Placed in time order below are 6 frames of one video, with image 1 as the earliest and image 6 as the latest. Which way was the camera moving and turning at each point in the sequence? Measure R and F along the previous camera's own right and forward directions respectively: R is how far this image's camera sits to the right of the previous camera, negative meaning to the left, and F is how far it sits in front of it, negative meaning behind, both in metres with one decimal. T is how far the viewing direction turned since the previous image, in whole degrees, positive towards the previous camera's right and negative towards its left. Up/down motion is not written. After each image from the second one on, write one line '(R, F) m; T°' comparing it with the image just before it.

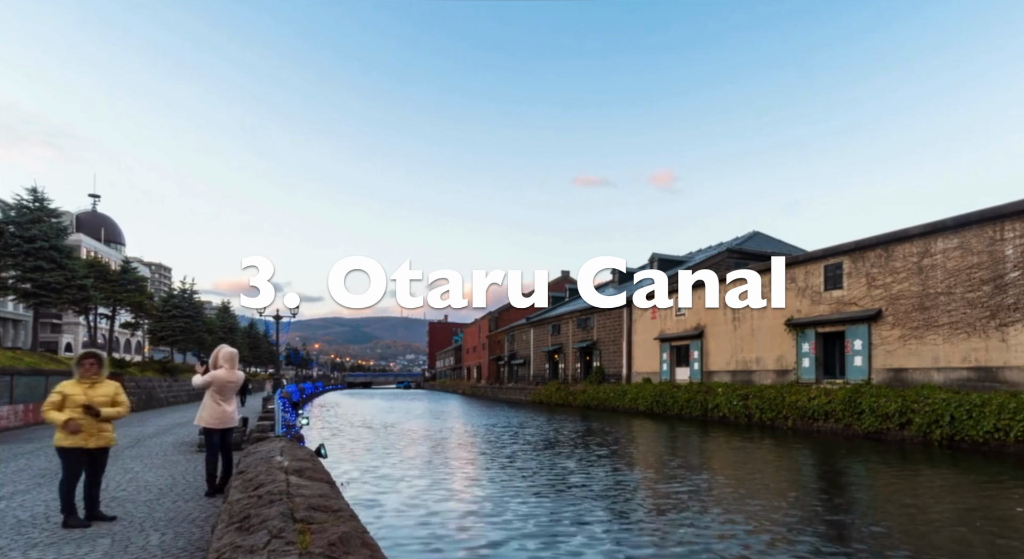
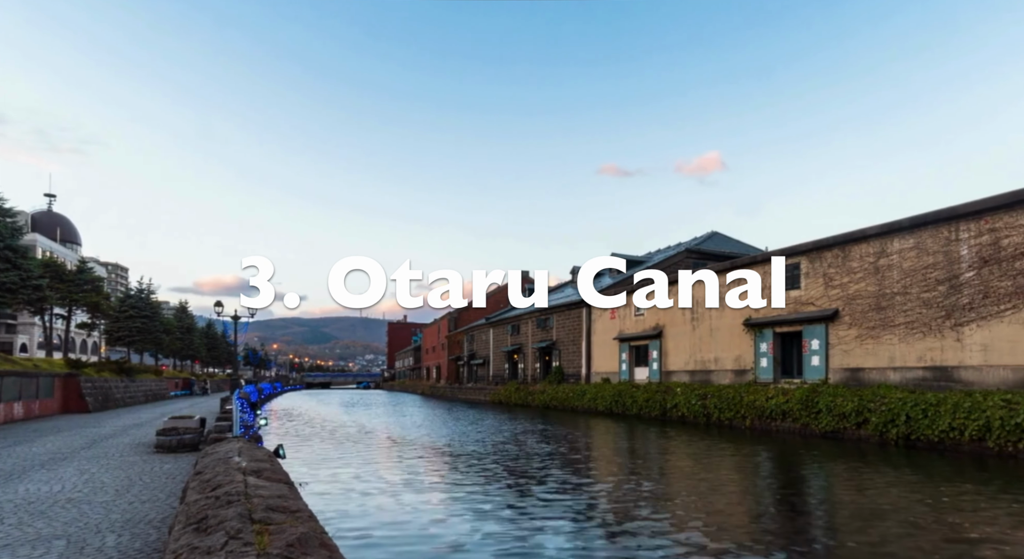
(+0.5, 0.0) m; +1°
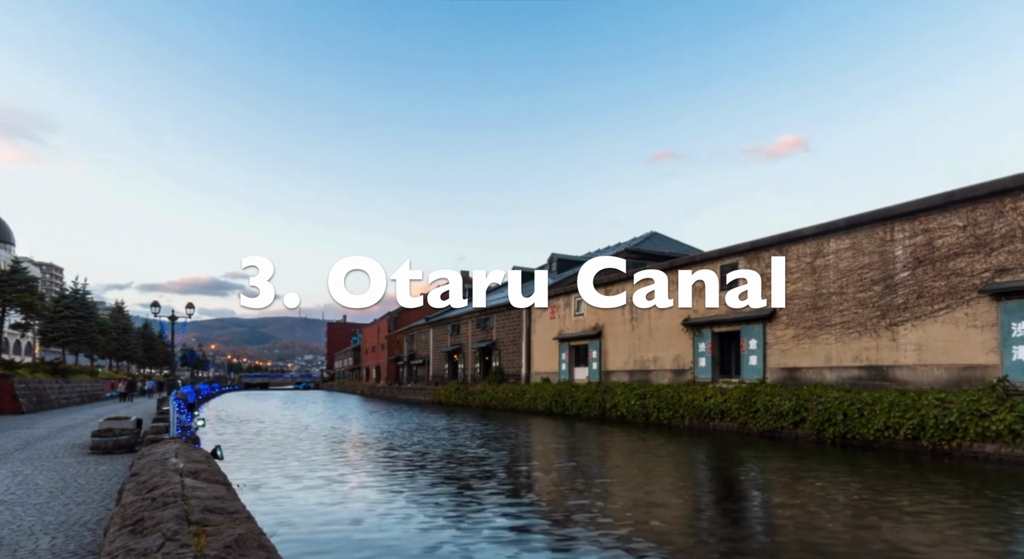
(+0.7, 0.0) m; +1°
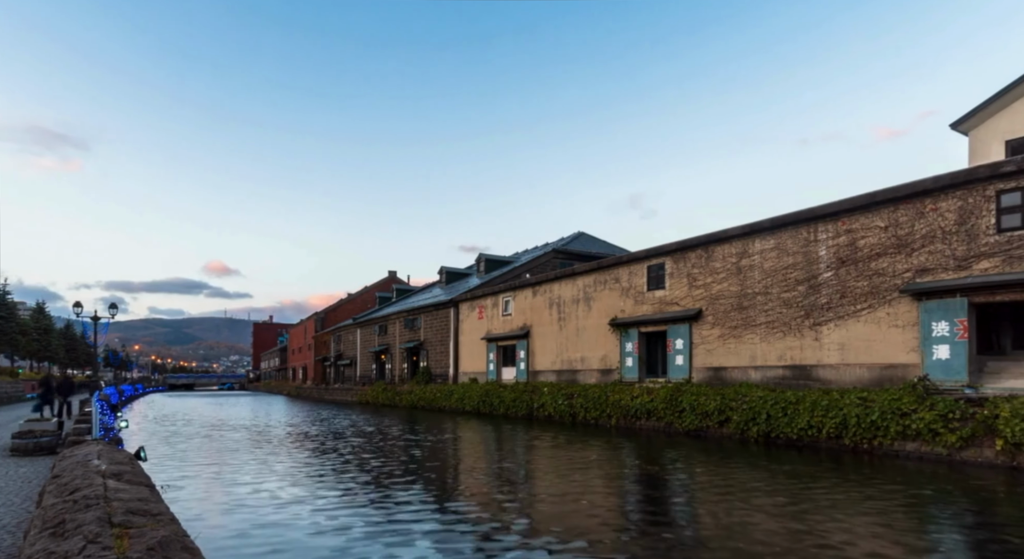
(+0.8, 0.0) m; +1°
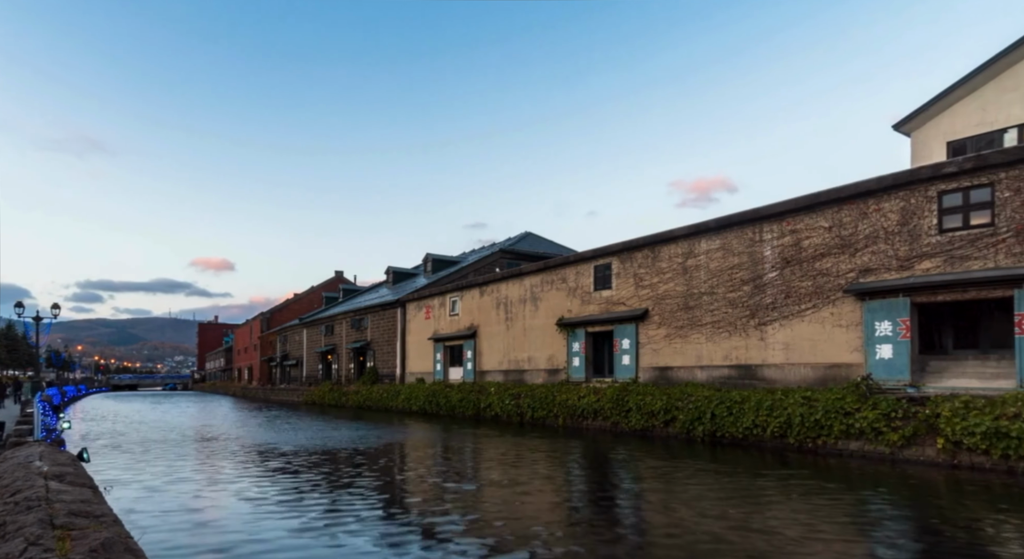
(+0.4, +0.1) m; +2°
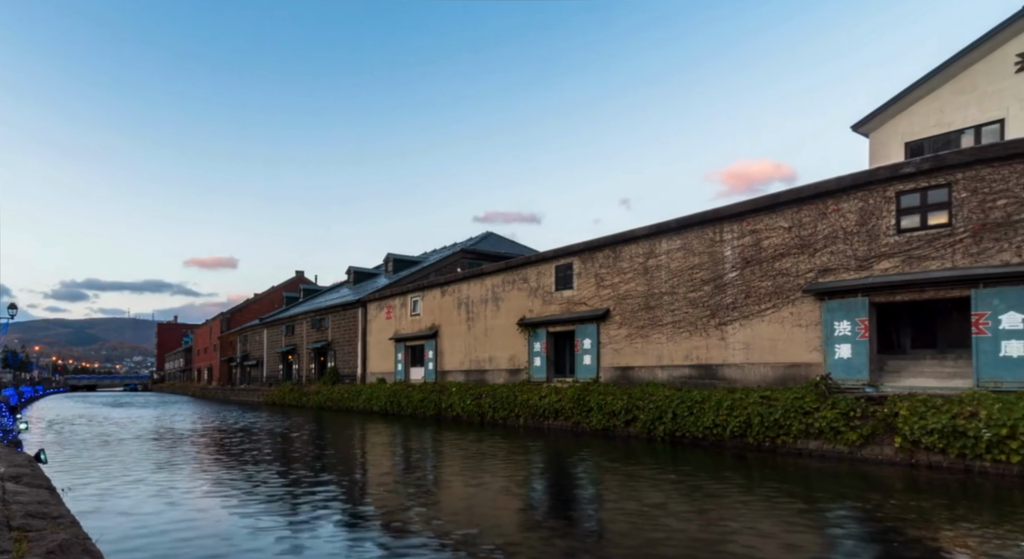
(0.0, +0.2) m; +3°
